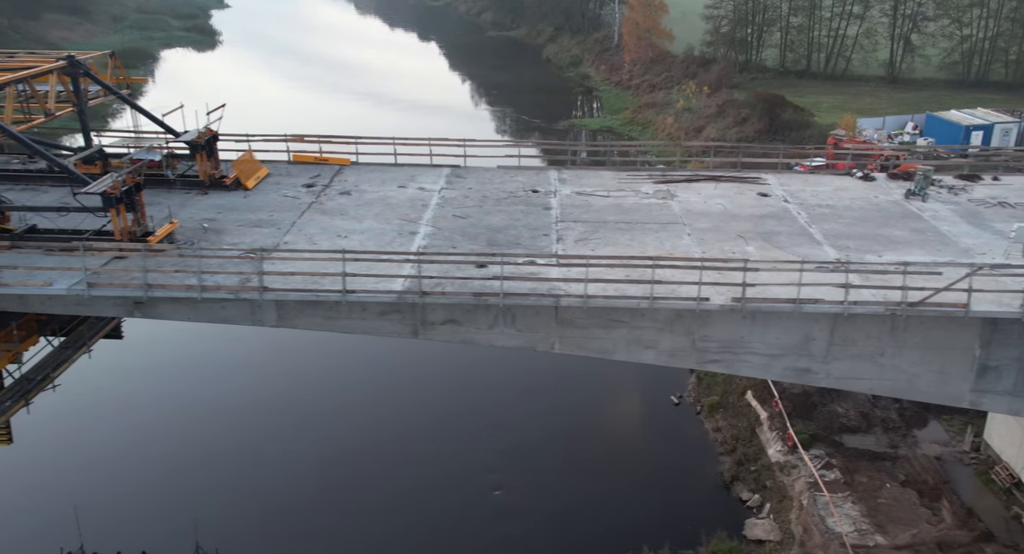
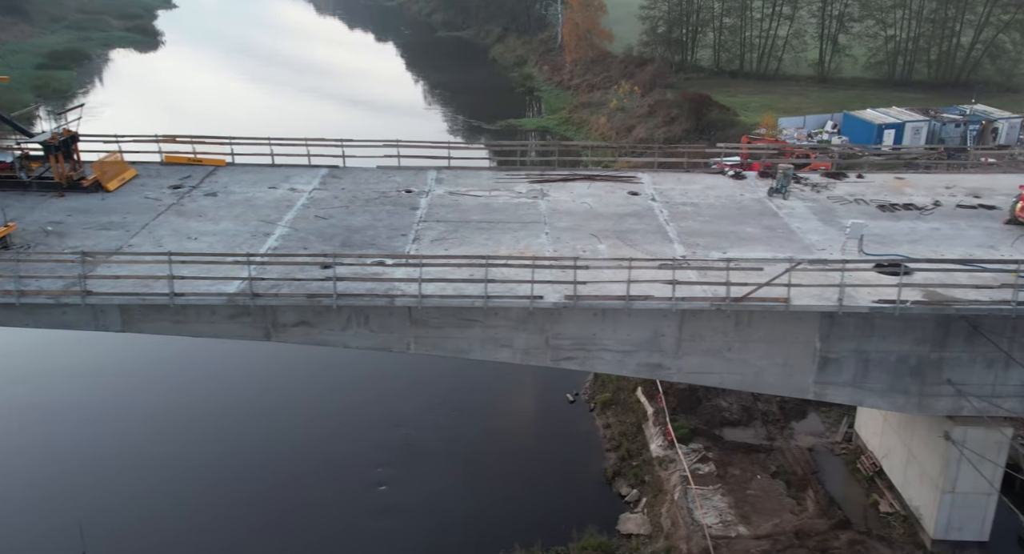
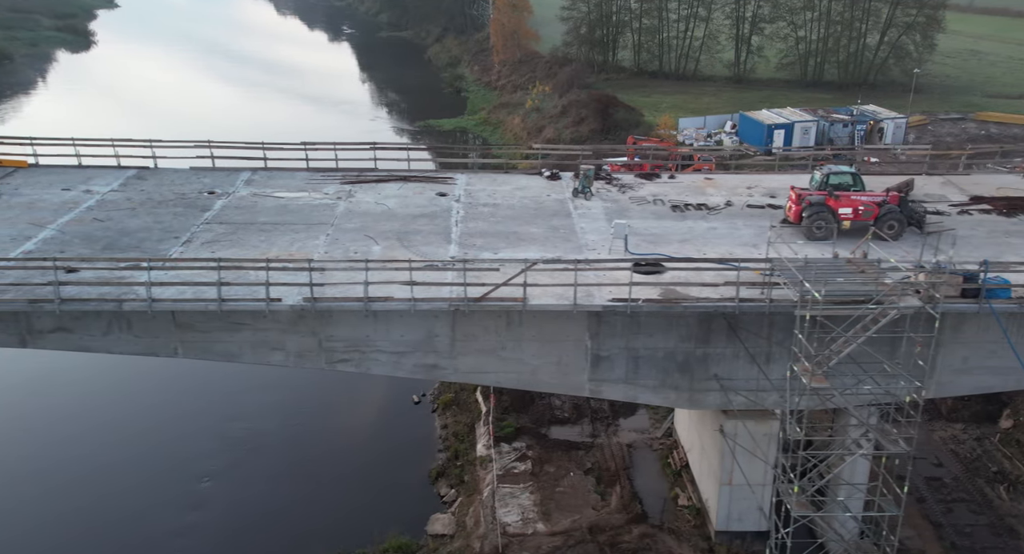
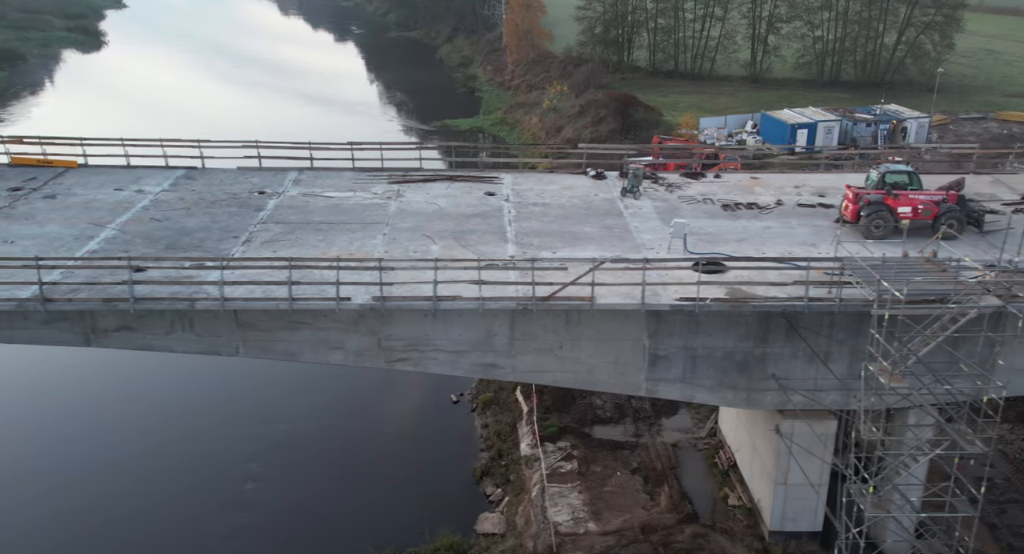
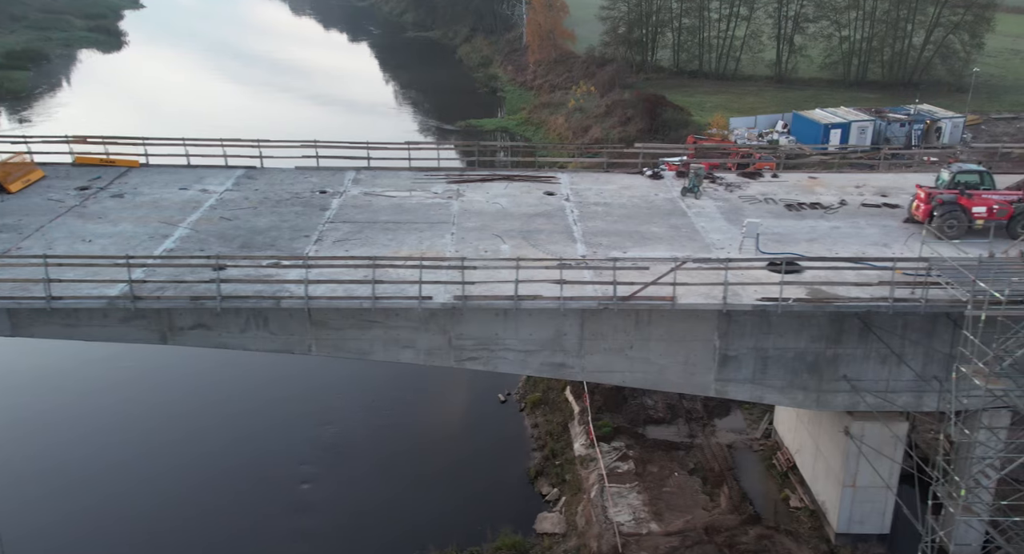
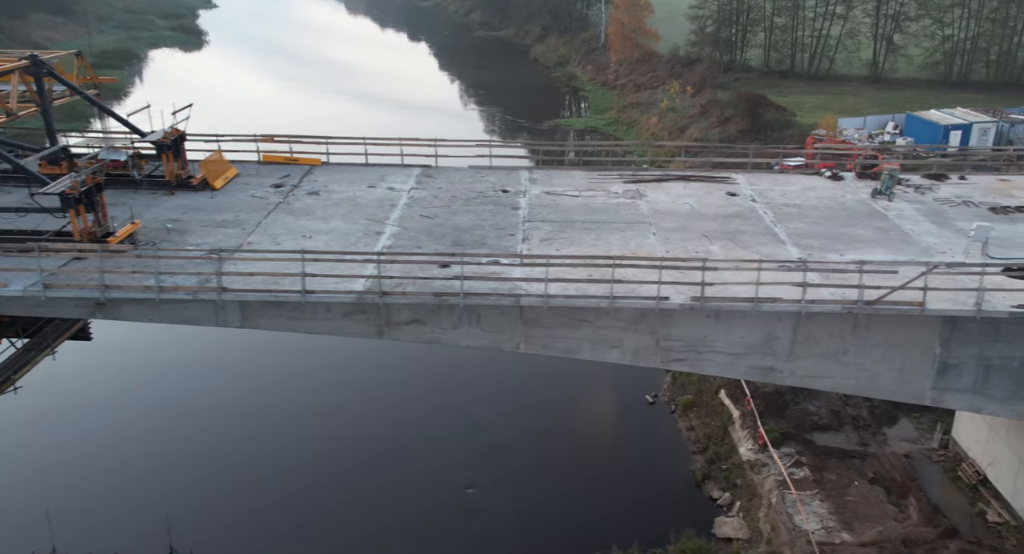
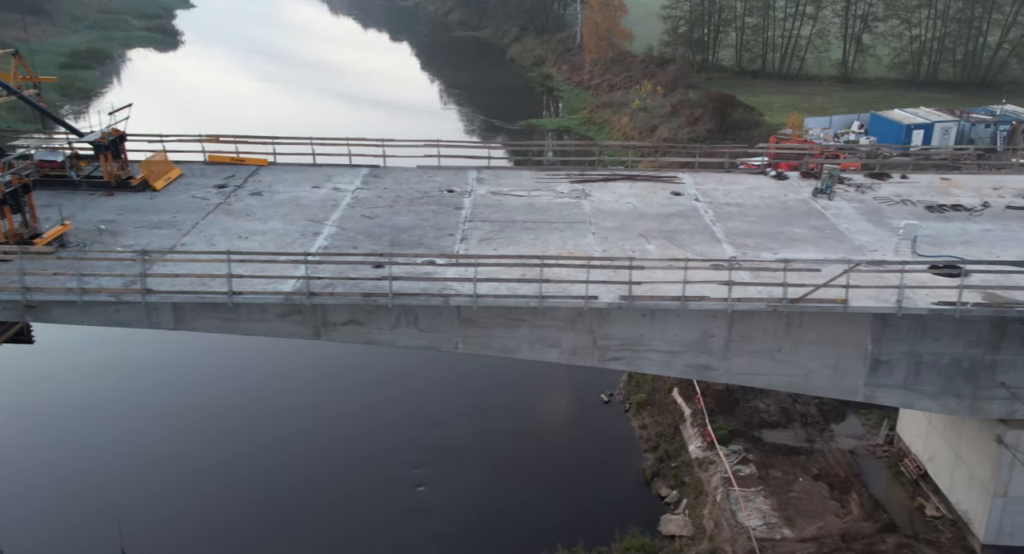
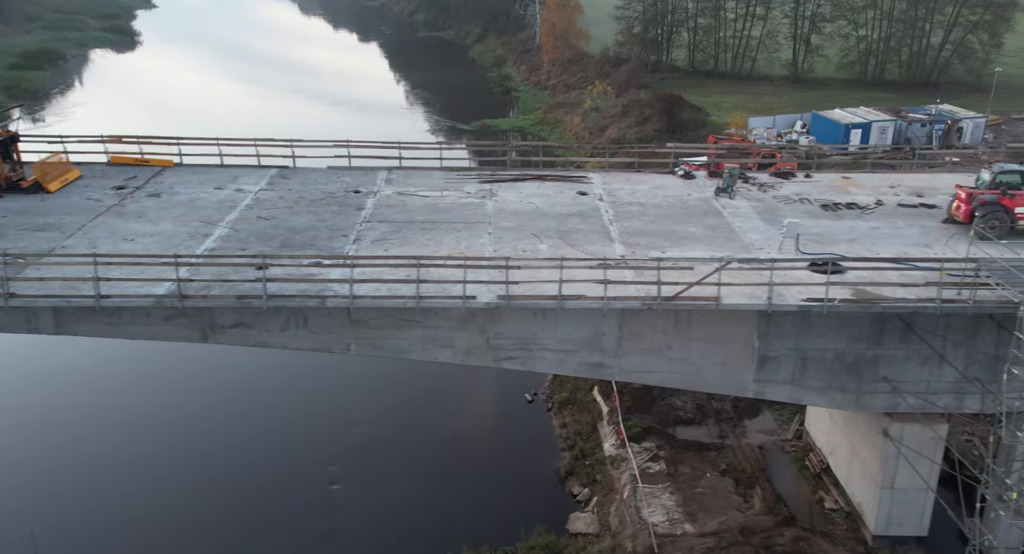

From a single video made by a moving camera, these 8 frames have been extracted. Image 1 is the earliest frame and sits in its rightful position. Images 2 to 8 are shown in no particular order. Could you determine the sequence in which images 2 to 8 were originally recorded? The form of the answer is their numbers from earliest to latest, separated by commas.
6, 7, 2, 8, 5, 4, 3
